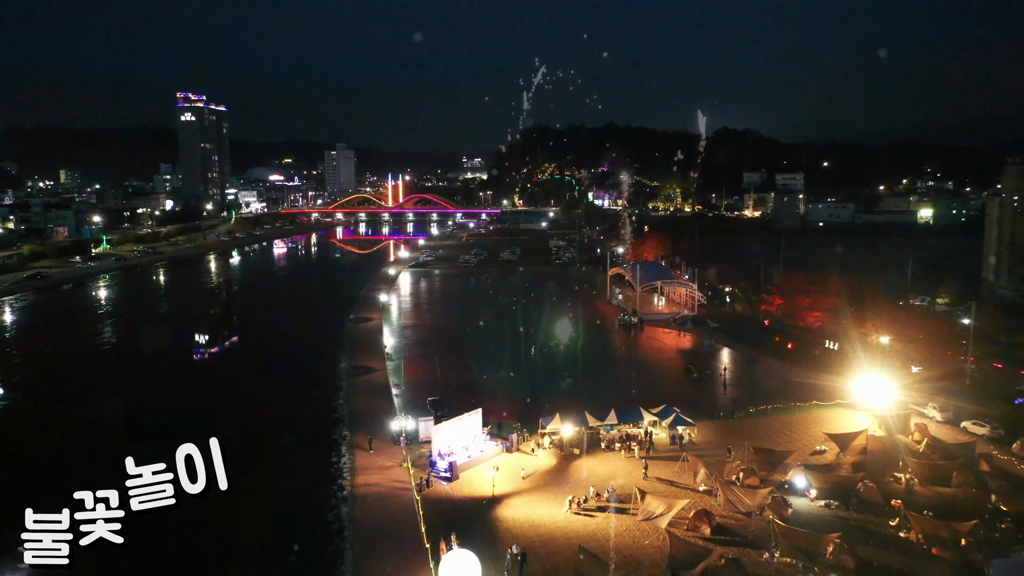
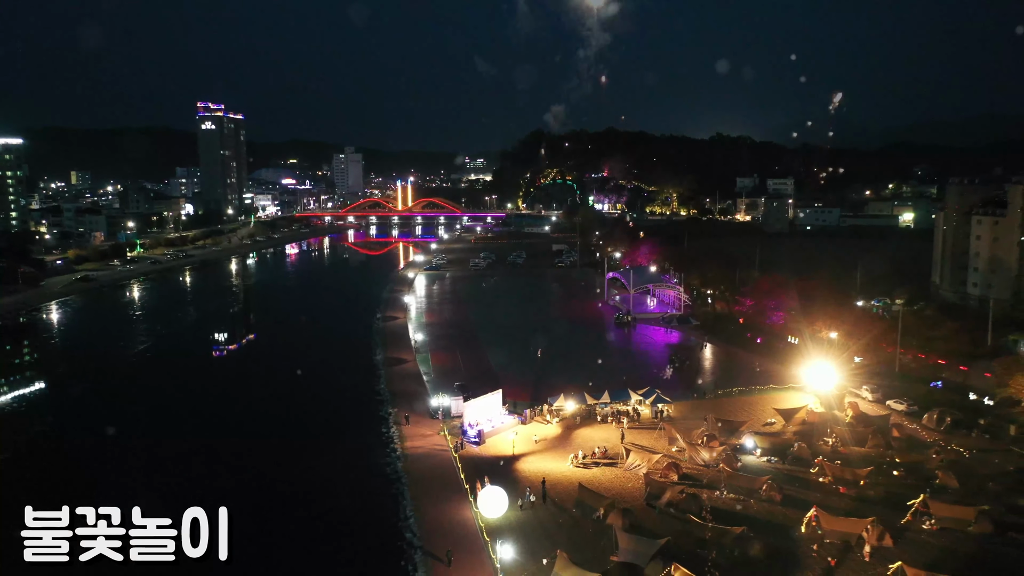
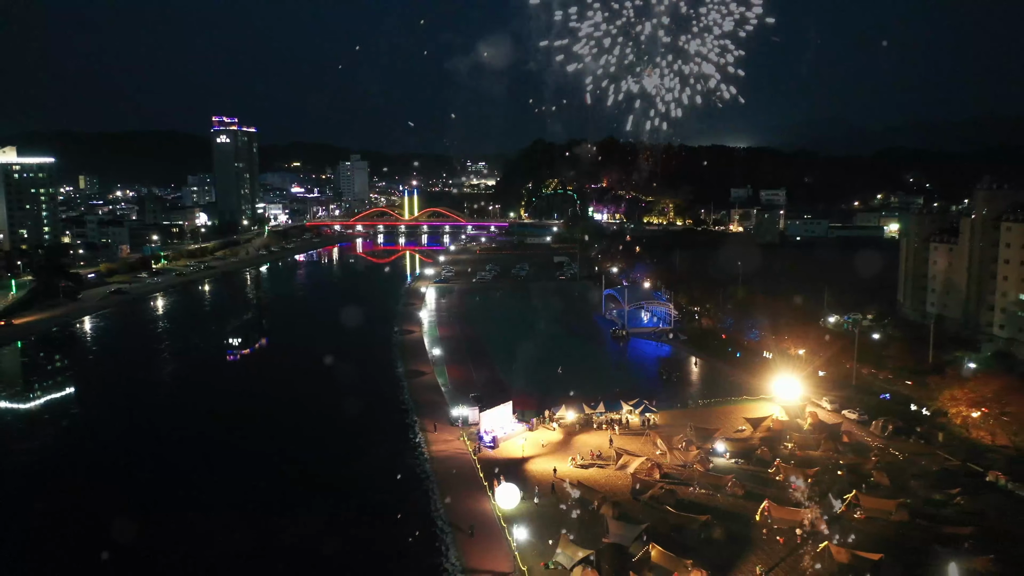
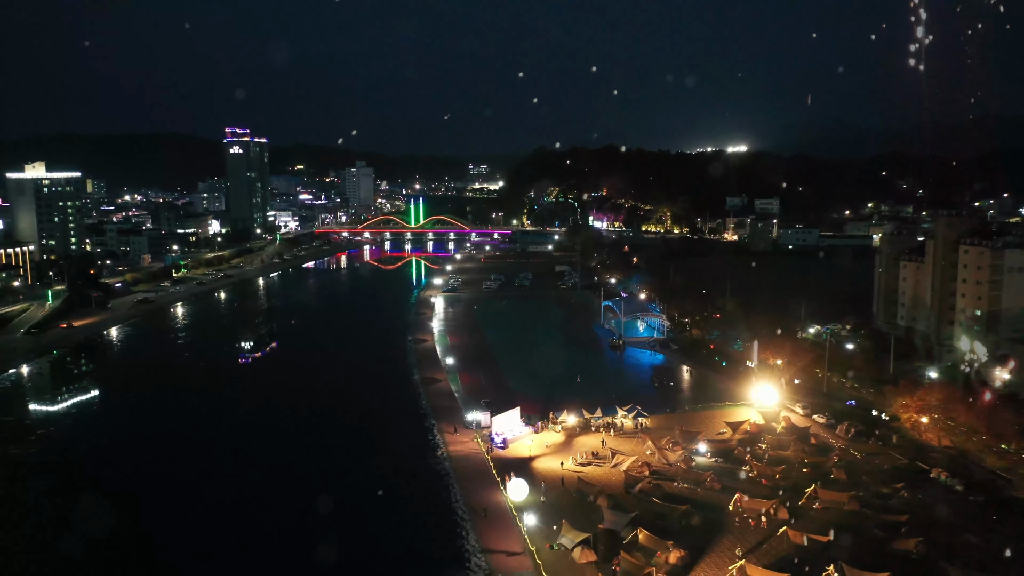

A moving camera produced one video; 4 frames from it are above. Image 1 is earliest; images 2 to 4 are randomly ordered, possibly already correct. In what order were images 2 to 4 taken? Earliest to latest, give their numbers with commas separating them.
2, 3, 4
